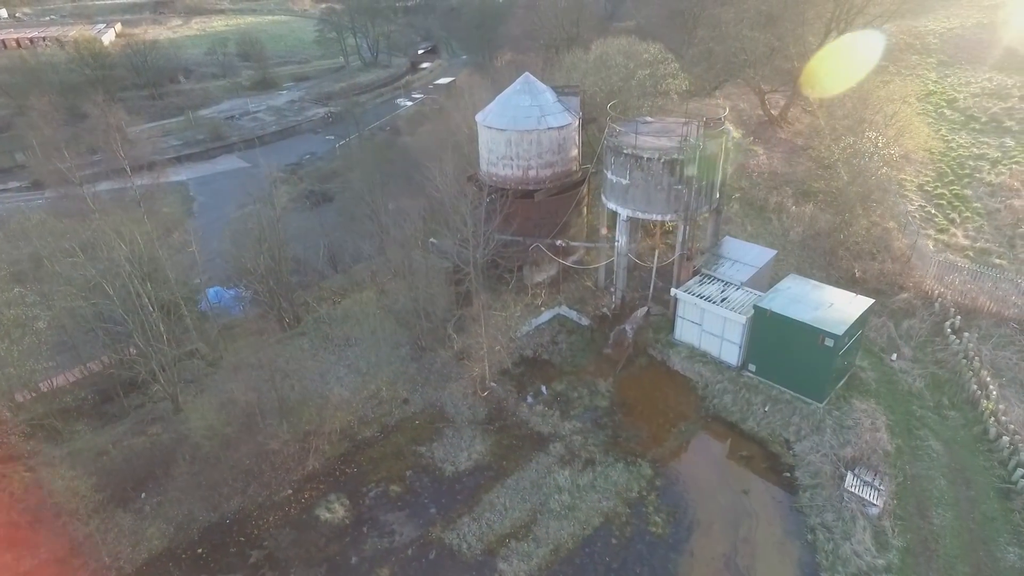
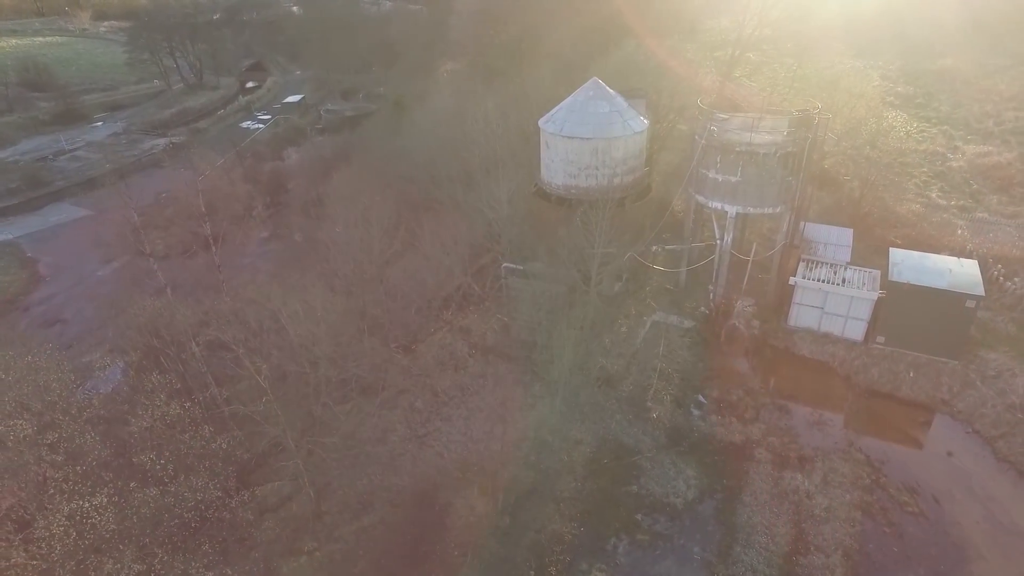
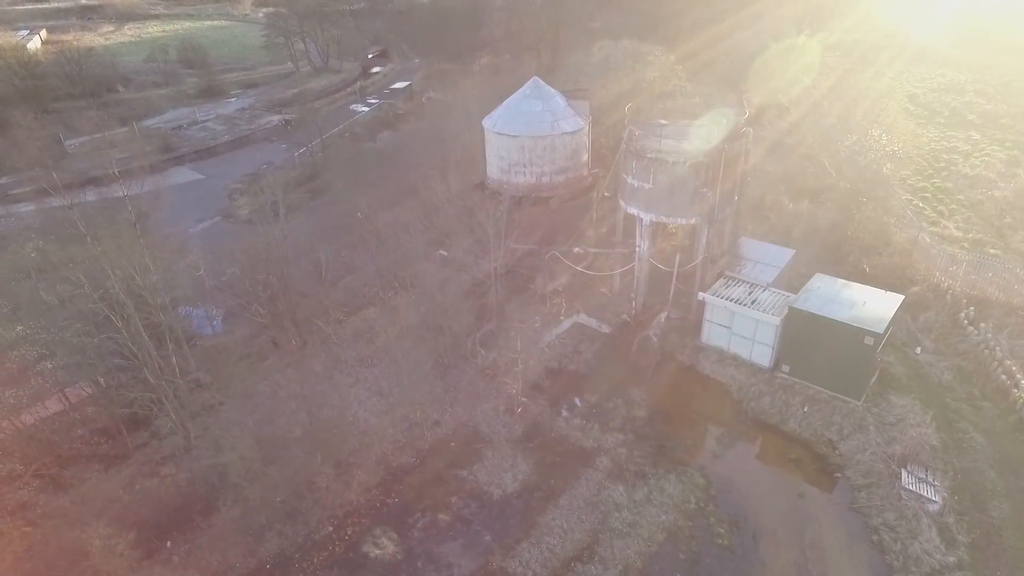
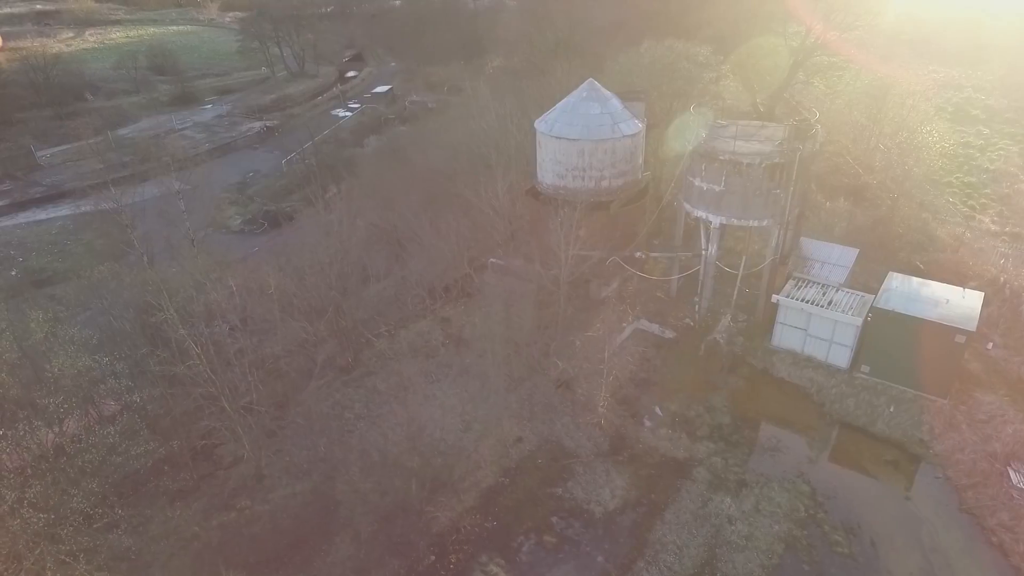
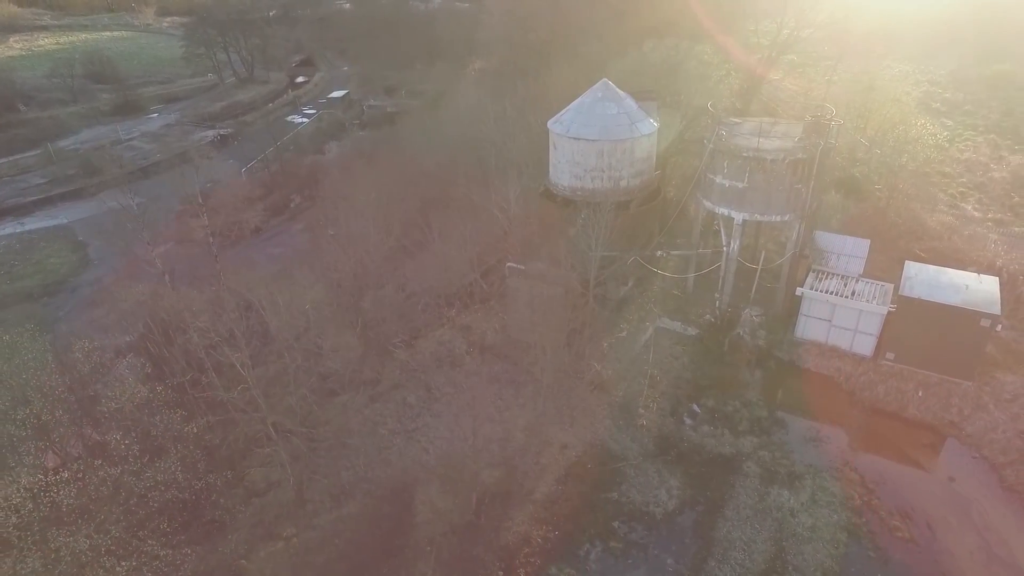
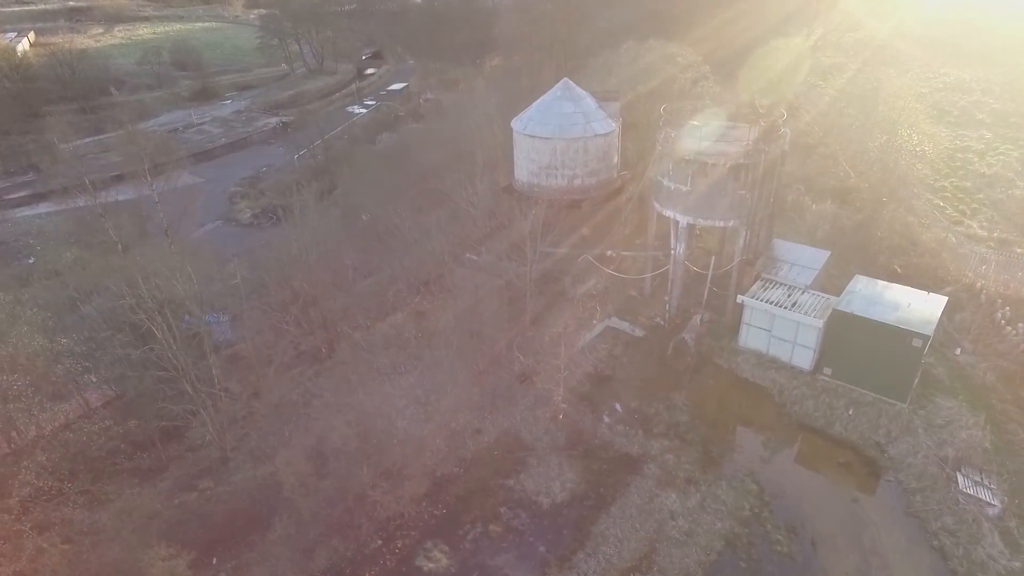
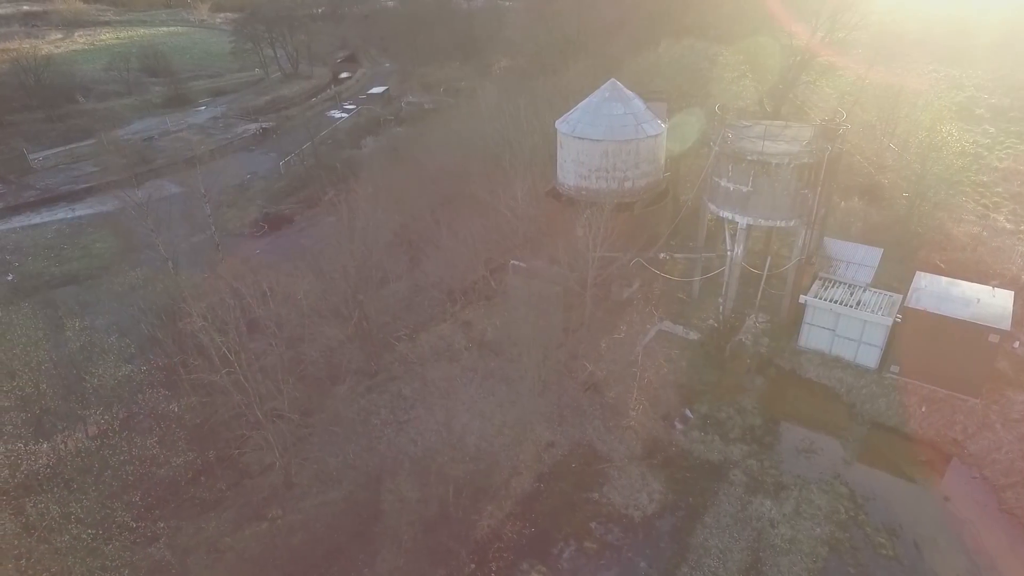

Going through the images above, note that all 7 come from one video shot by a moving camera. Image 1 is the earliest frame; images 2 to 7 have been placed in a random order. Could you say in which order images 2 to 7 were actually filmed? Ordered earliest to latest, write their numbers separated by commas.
3, 6, 4, 7, 5, 2
